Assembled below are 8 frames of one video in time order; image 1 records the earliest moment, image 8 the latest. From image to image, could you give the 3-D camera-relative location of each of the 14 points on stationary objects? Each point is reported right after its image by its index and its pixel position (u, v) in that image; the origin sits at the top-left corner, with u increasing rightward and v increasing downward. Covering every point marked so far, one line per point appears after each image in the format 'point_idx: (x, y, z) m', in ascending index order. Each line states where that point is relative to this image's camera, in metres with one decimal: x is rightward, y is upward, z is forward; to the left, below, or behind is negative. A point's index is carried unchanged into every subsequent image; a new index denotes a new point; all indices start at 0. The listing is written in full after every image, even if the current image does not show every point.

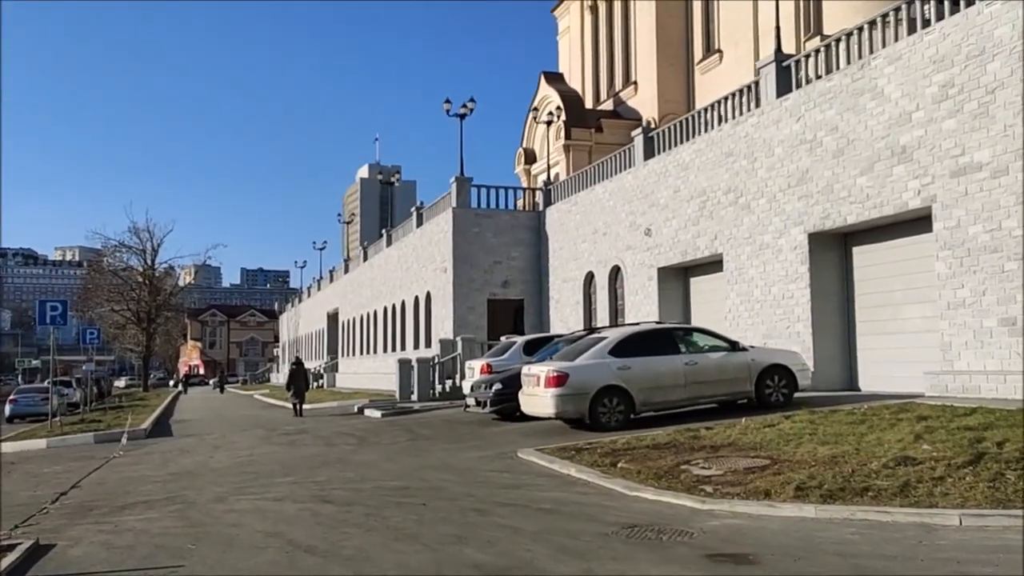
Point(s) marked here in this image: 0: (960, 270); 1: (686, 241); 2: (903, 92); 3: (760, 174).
0: (+6.1, +0.2, +12.3) m
1: (+3.5, +1.0, +18.4) m
2: (+5.7, +2.9, +13.2) m
3: (+4.4, +2.0, +16.1) m
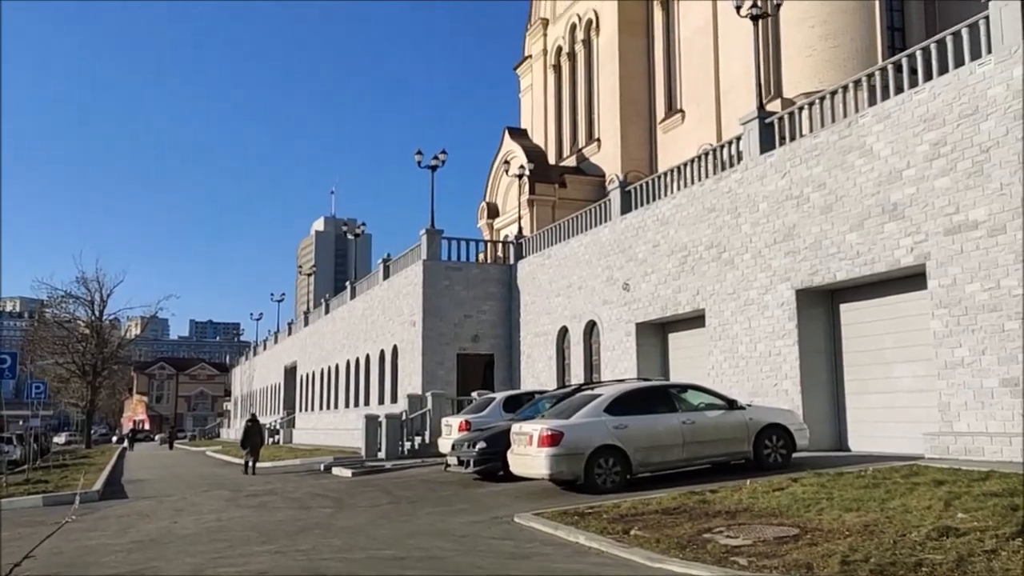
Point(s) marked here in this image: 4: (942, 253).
0: (+6.0, -0.5, +12.1) m
1: (+3.1, -0.1, +18.1) m
2: (+5.6, +2.0, +13.1) m
3: (+4.1, +1.0, +15.9) m
4: (+5.9, +0.5, +12.3) m
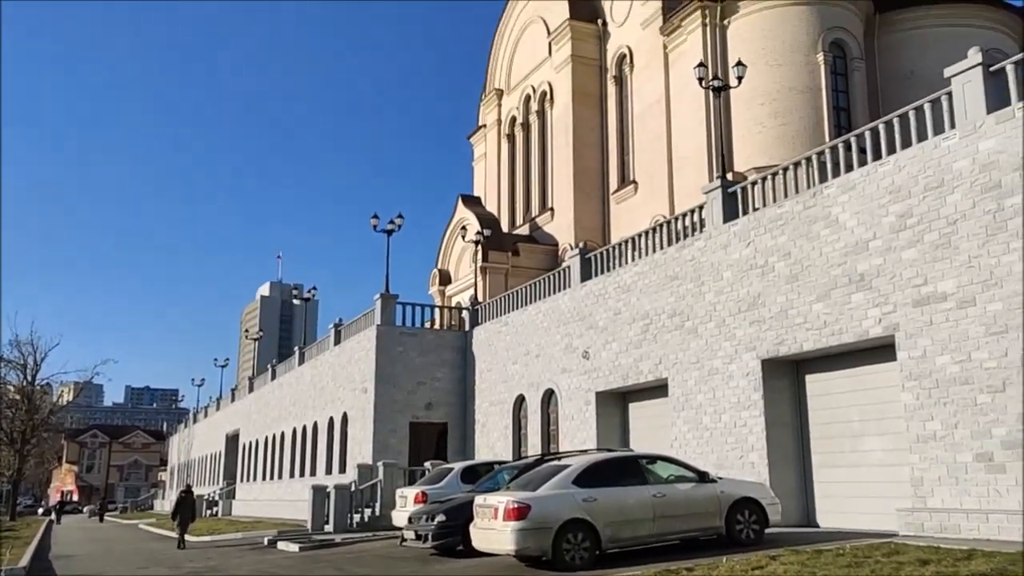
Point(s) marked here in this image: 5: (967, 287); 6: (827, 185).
0: (+5.5, -1.5, +11.9) m
1: (+2.3, -1.5, +17.8) m
2: (+5.1, +1.0, +13.2) m
3: (+3.4, -0.2, +15.8) m
4: (+5.4, -0.5, +12.2) m
5: (+5.8, 0.0, +11.6) m
6: (+4.8, +1.6, +13.8) m
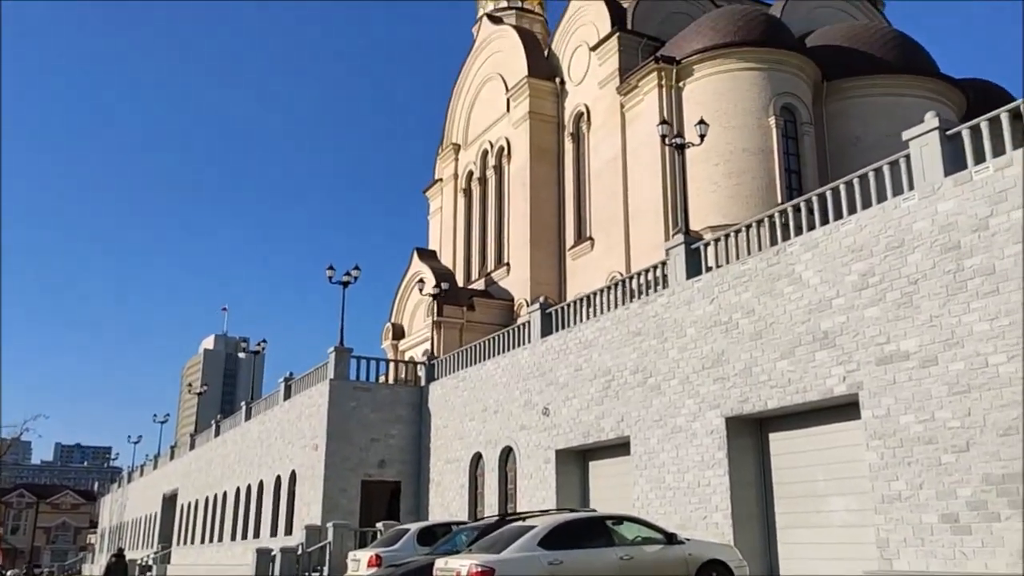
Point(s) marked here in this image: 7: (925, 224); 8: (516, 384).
0: (+5.0, -2.3, +11.9) m
1: (+1.5, -2.6, +17.5) m
2: (+4.6, +0.2, +13.2) m
3: (+2.8, -1.2, +15.7) m
4: (+4.9, -1.3, +12.2) m
5: (+5.4, -0.7, +11.6) m
6: (+4.3, +0.7, +13.9) m
7: (+5.5, +0.9, +12.0) m
8: (+0.1, -2.1, +20.0) m
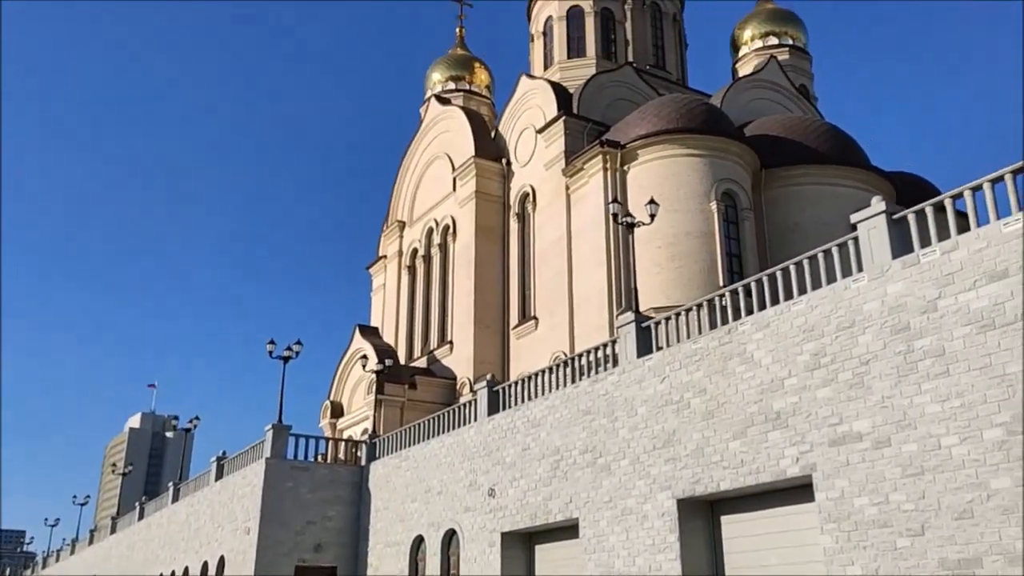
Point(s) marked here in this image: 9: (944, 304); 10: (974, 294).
0: (+4.3, -3.3, +11.7) m
1: (+0.4, -4.0, +17.0) m
2: (+3.8, -1.0, +13.2) m
3: (+1.9, -2.5, +15.4) m
4: (+4.2, -2.4, +12.1) m
5: (+4.7, -1.8, +11.6) m
6: (+3.5, -0.5, +13.9) m
7: (+4.9, -0.2, +12.1) m
8: (-1.1, -3.8, +19.4) m
9: (+5.4, -0.2, +11.3) m
10: (+5.7, -0.1, +11.0) m
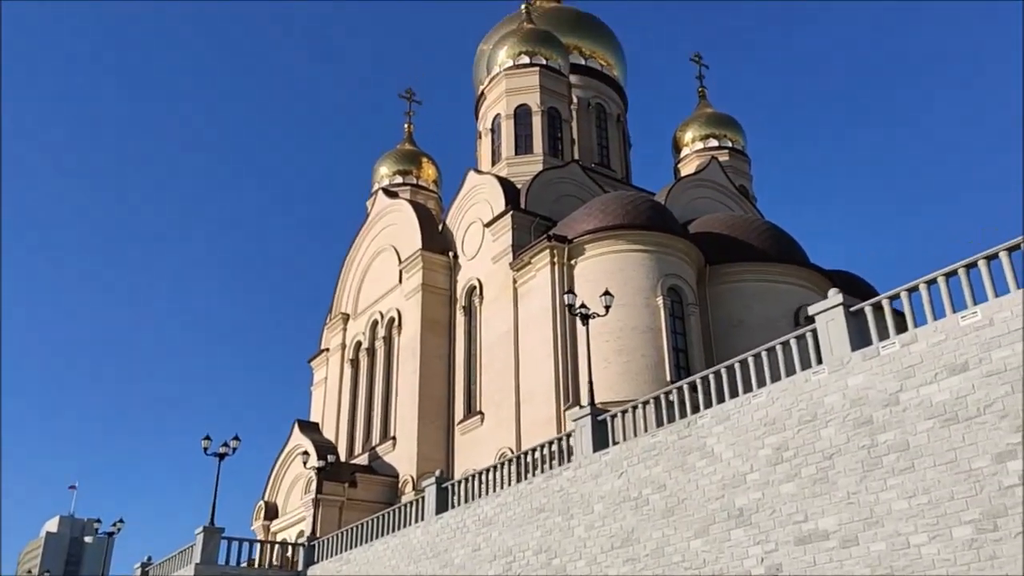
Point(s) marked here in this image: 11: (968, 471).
0: (+3.8, -4.5, +11.2) m
1: (-0.5, -5.7, +16.1) m
2: (+3.2, -2.3, +12.9) m
3: (+1.1, -4.0, +14.8) m
4: (+3.7, -3.6, +11.7) m
5: (+4.2, -2.9, +11.3) m
6: (+2.8, -1.9, +13.6) m
7: (+4.3, -1.5, +12.0) m
8: (-2.2, -5.7, +18.5) m
9: (+4.9, -1.4, +11.2) m
10: (+5.1, -1.2, +10.9) m
11: (+5.2, -2.1, +10.3) m
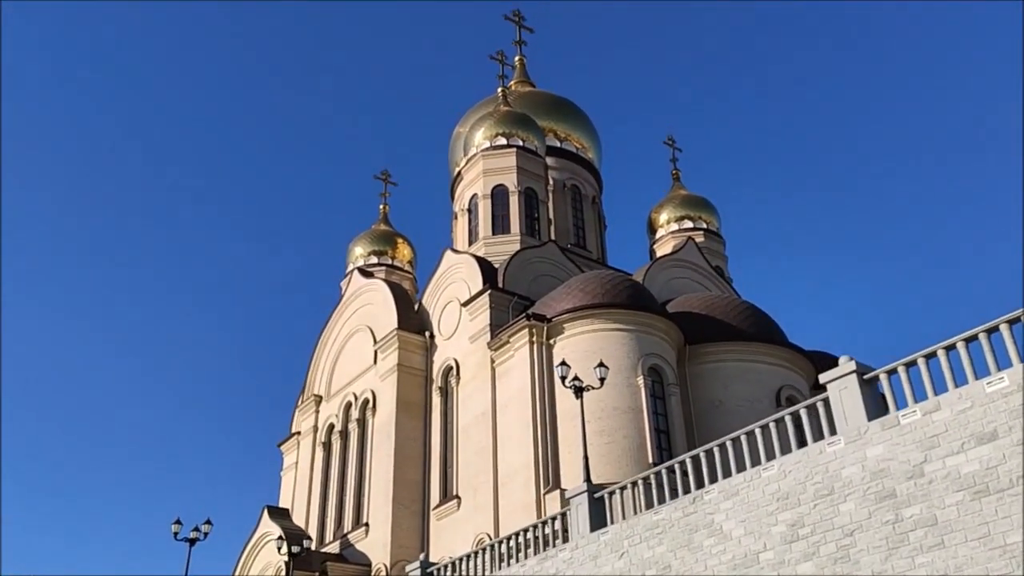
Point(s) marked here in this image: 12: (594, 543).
0: (+3.8, -5.2, +10.3) m
1: (-0.6, -6.9, +14.9) m
2: (+3.2, -3.3, +12.2) m
3: (+1.0, -5.1, +13.8) m
4: (+3.7, -4.4, +10.8) m
5: (+4.2, -3.7, +10.5) m
6: (+2.8, -2.9, +12.9) m
7: (+4.3, -2.3, +11.4) m
8: (-2.3, -7.1, +17.2) m
9: (+4.9, -2.1, +10.7) m
10: (+5.2, -2.0, +10.4) m
11: (+5.3, -2.8, +9.7) m
12: (+1.3, -4.0, +14.1) m
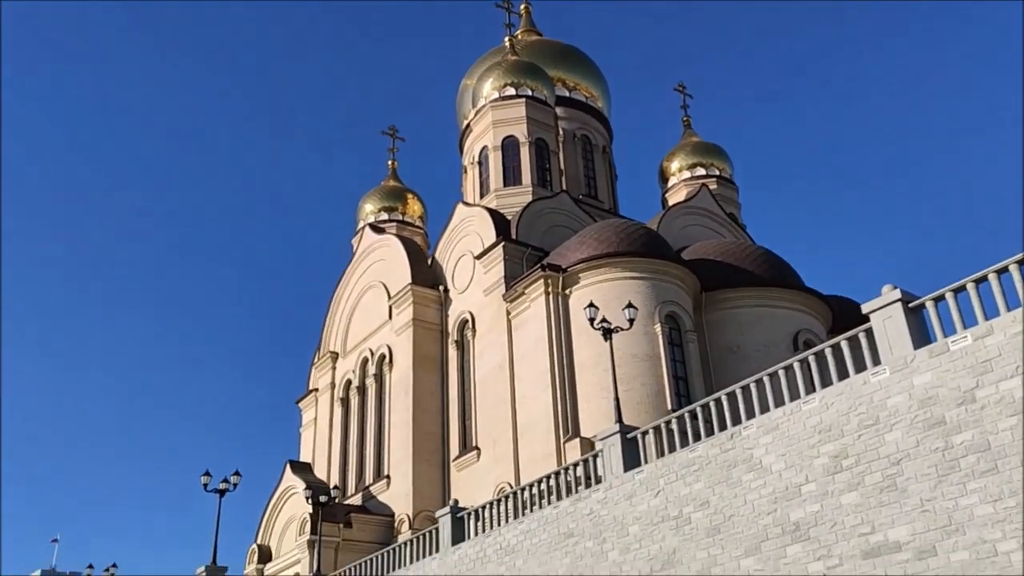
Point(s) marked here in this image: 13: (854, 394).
0: (+4.4, -4.4, +10.2) m
1: (+0.1, -5.9, +15.0) m
2: (+3.7, -2.3, +12.0) m
3: (+1.6, -4.1, +13.8) m
4: (+4.2, -3.5, +10.7) m
5: (+4.8, -2.8, +10.4) m
6: (+3.3, -1.9, +12.7) m
7: (+4.8, -1.4, +11.2) m
8: (-1.7, -6.1, +17.3) m
9: (+5.5, -1.2, +10.5) m
10: (+5.7, -1.1, +10.2) m
11: (+5.8, -1.9, +9.5) m
12: (+1.9, -3.0, +14.0) m
13: (+4.4, -1.4, +11.7) m
